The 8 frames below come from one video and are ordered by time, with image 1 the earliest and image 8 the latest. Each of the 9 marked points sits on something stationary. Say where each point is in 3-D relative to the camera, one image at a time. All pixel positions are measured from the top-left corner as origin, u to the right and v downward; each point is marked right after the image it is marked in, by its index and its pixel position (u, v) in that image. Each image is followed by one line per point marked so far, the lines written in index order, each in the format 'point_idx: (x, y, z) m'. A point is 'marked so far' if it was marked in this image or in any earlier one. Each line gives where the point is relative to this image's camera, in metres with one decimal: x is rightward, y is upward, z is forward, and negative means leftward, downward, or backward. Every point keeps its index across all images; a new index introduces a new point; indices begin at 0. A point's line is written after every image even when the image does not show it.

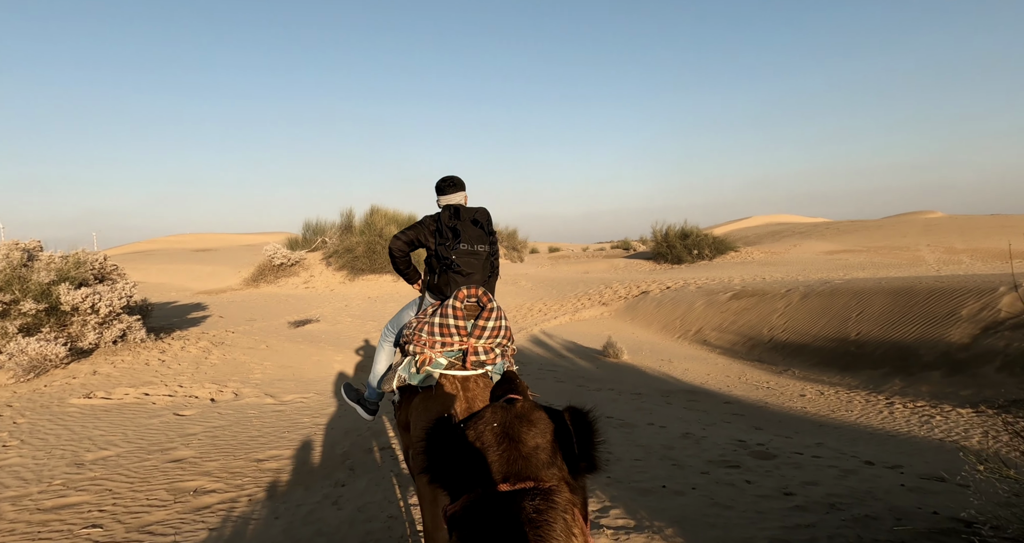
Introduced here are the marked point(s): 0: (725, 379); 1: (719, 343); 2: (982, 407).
0: (+3.0, -1.5, +7.8) m
1: (+3.8, -1.3, +10.2) m
2: (+5.0, -1.5, +5.8) m
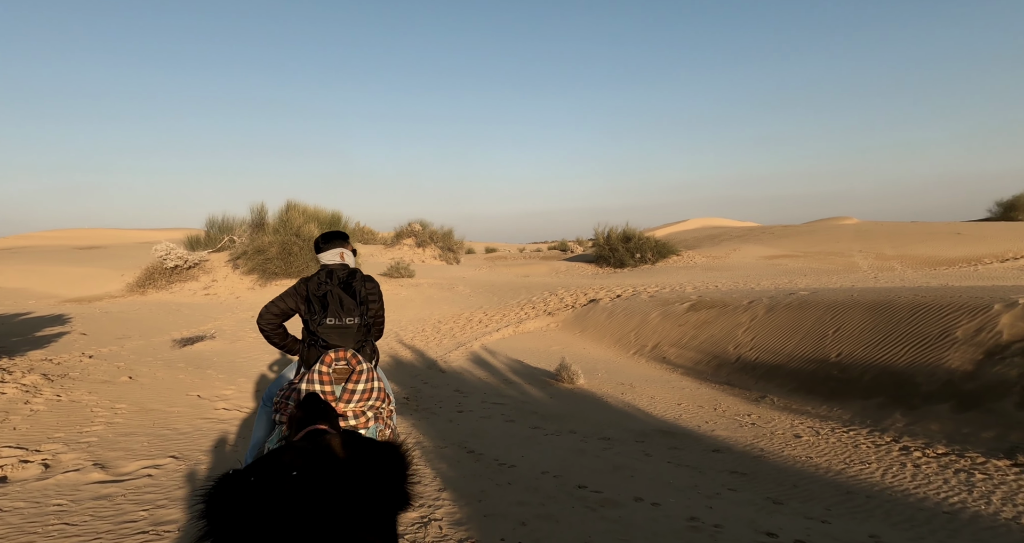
0: (+2.3, -1.7, +6.6) m
1: (+2.8, -1.5, +9.2) m
2: (+4.5, -1.7, +4.9) m
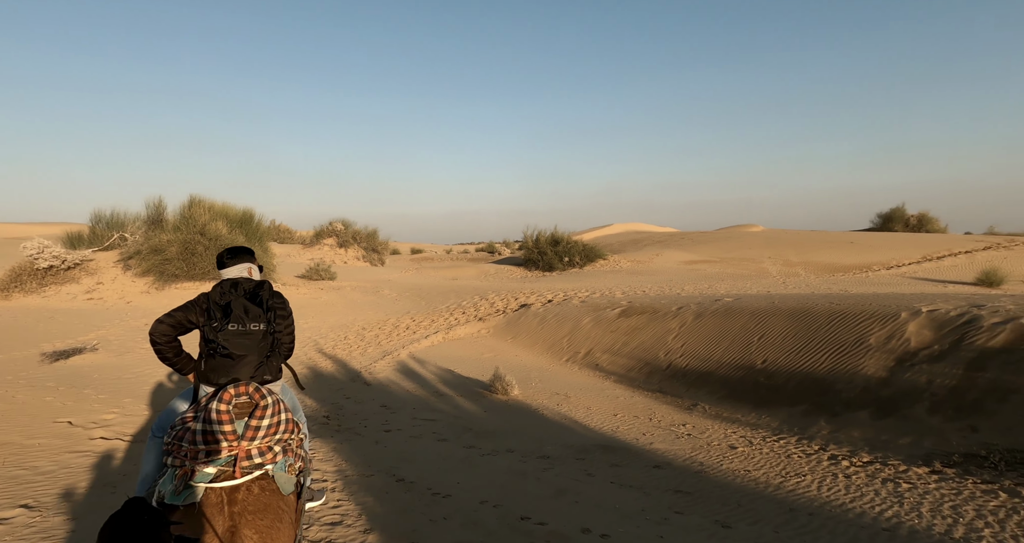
0: (+1.5, -1.8, +6.6) m
1: (+1.7, -1.6, +9.2) m
2: (+3.9, -1.8, +5.2) m
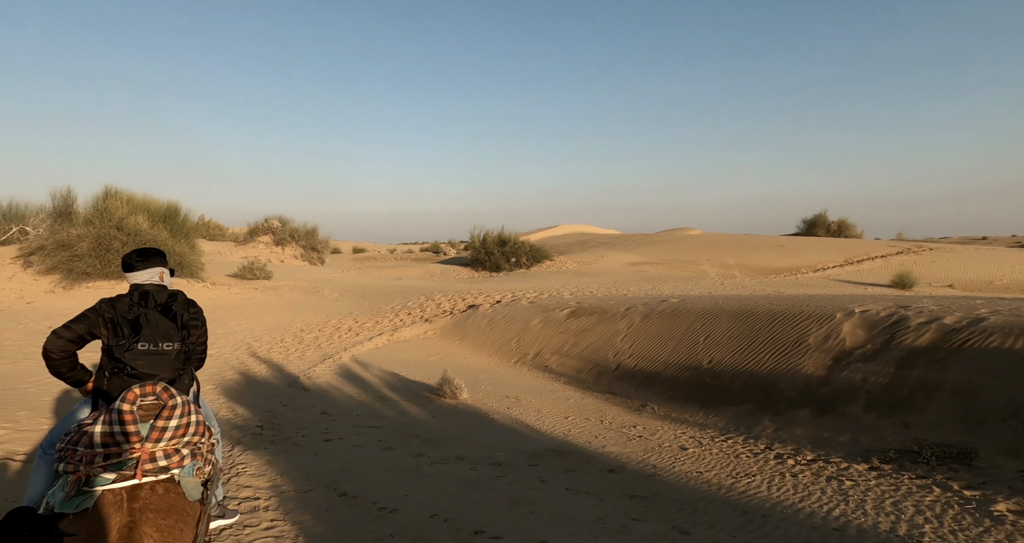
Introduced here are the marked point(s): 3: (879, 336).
0: (+0.9, -1.8, +6.5) m
1: (+0.8, -1.6, +9.1) m
2: (+3.5, -1.8, +5.3) m
3: (+4.8, -0.8, +7.2) m
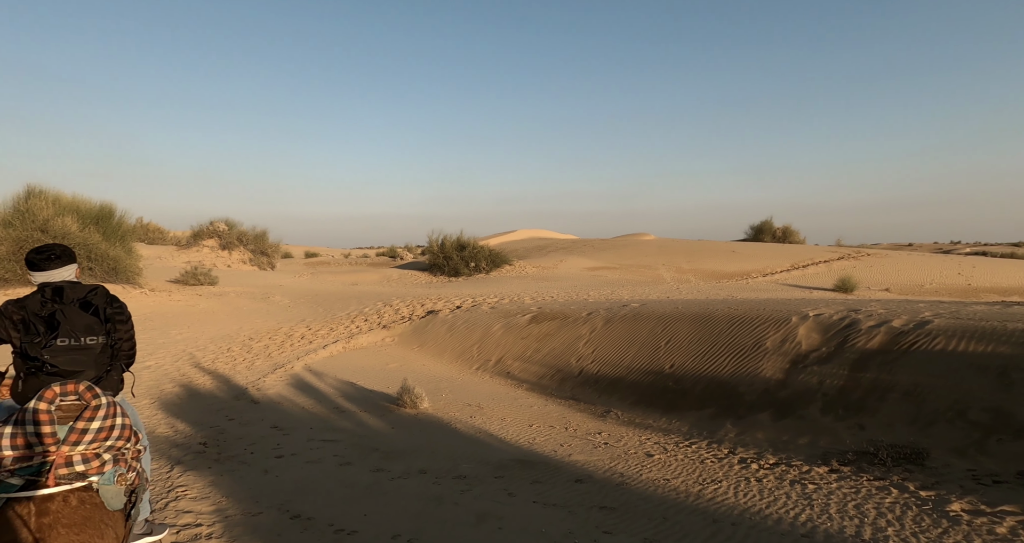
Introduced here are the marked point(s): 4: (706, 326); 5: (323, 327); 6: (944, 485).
0: (+0.5, -1.8, +6.4) m
1: (+0.2, -1.7, +9.0) m
2: (+3.1, -1.9, +5.4) m
3: (+4.3, -0.9, +7.4) m
4: (+3.0, -0.8, +8.5) m
5: (-4.3, -1.3, +12.6) m
6: (+3.9, -1.9, +5.0) m
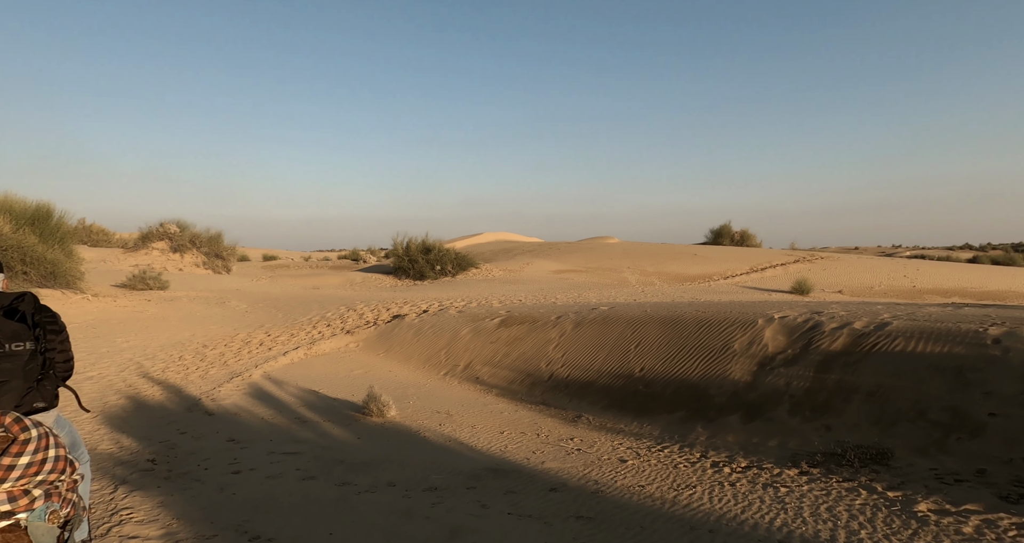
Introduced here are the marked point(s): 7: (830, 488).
0: (+0.1, -1.9, +6.3) m
1: (-0.3, -1.8, +8.8) m
2: (+2.9, -1.9, +5.5) m
3: (+3.9, -0.9, +7.6) m
4: (+2.5, -0.9, +8.5) m
5: (-5.0, -1.3, +12.2) m
6: (+3.6, -1.9, +5.0) m
7: (+2.8, -1.9, +5.0) m
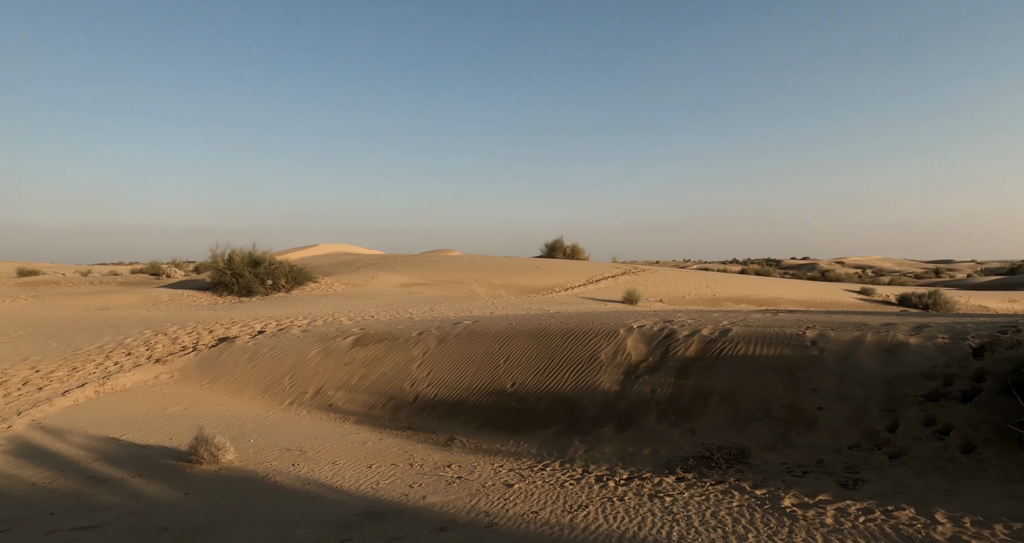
0: (-1.2, -2.0, +5.6) m
1: (-2.3, -2.0, +8.0) m
2: (+1.7, -2.0, +5.6) m
3: (+2.1, -1.1, +7.9) m
4: (+0.5, -1.1, +8.5) m
5: (-7.8, -1.6, +9.8) m
6: (+2.5, -2.0, +5.4) m
7: (+1.8, -2.0, +5.1) m
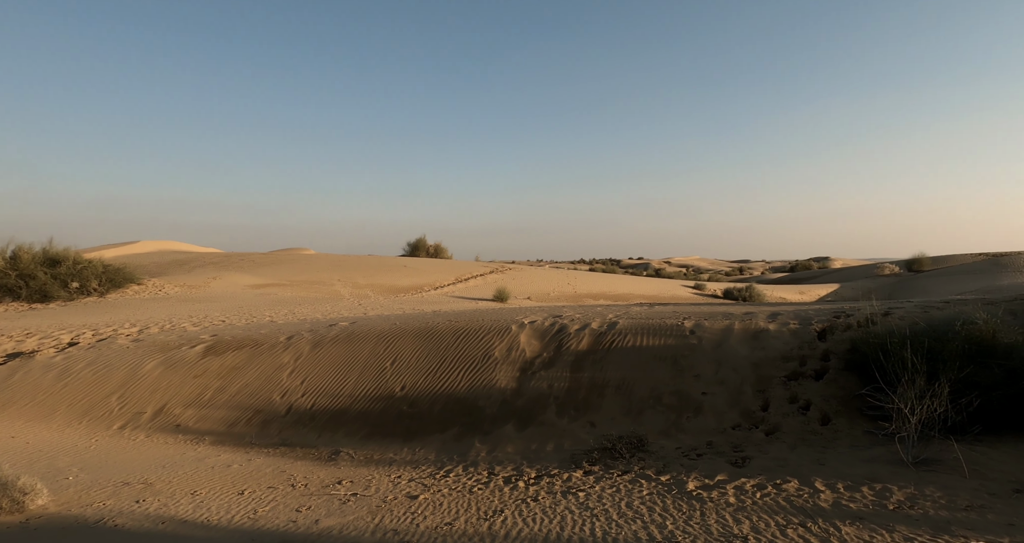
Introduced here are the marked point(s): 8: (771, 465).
0: (-2.0, -2.0, +4.8) m
1: (-3.7, -1.9, +6.8) m
2: (+0.7, -1.9, +5.5) m
3: (+0.5, -1.0, +7.9) m
4: (-1.2, -1.0, +8.0) m
5: (-9.4, -1.6, +7.3) m
6: (+1.6, -1.9, +5.5) m
7: (+1.0, -1.9, +5.1) m
8: (+2.6, -2.0, +5.7) m
